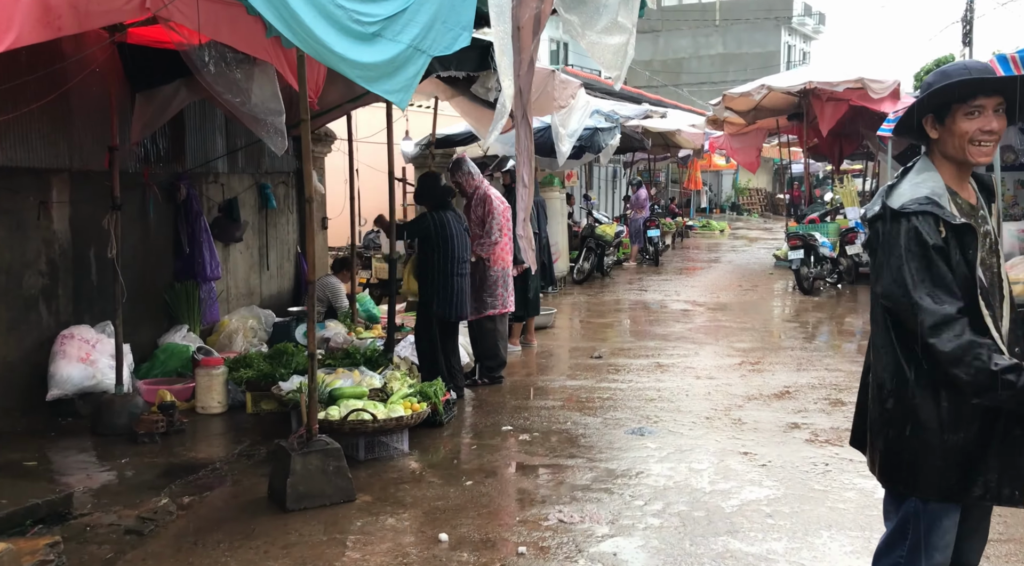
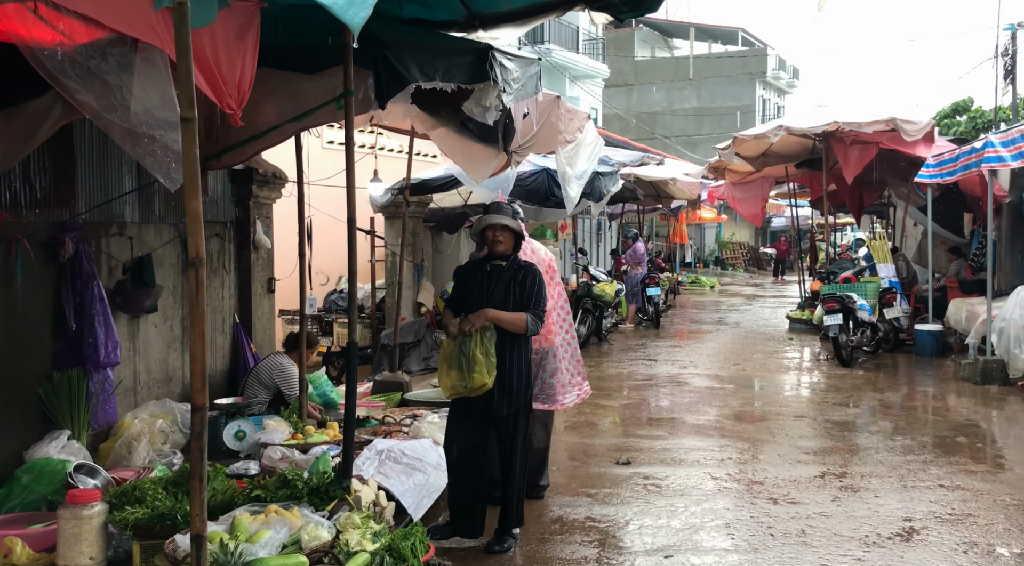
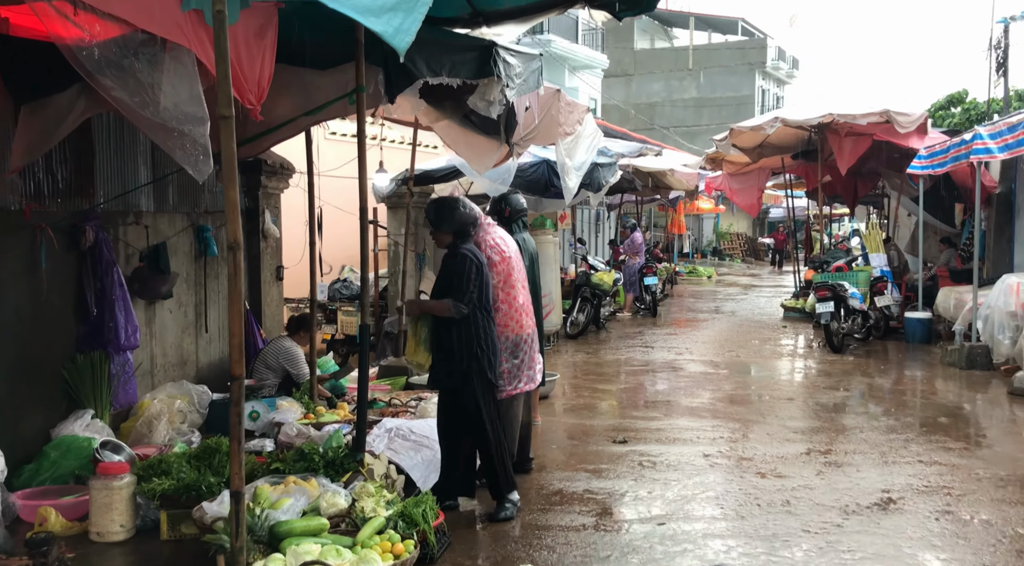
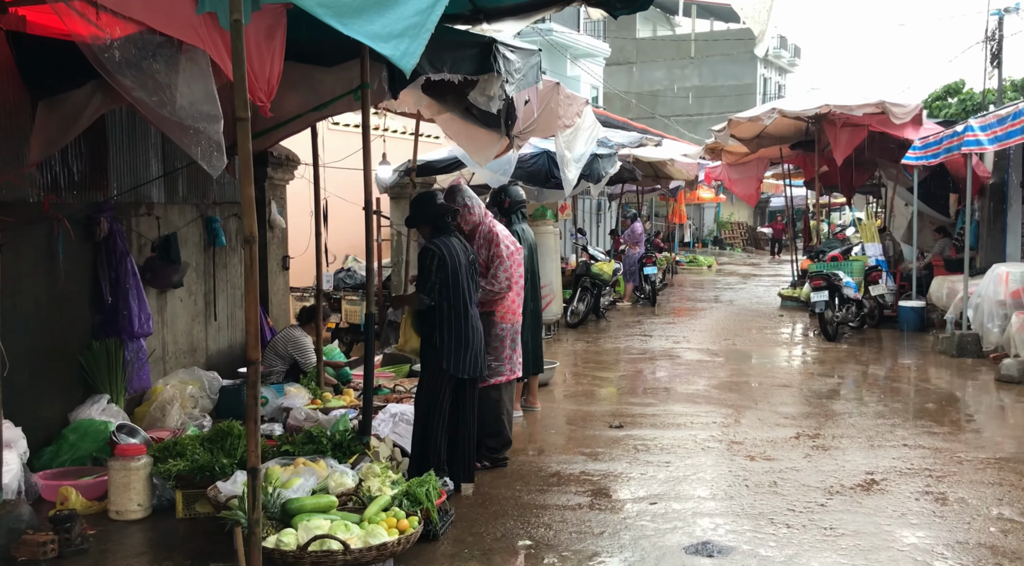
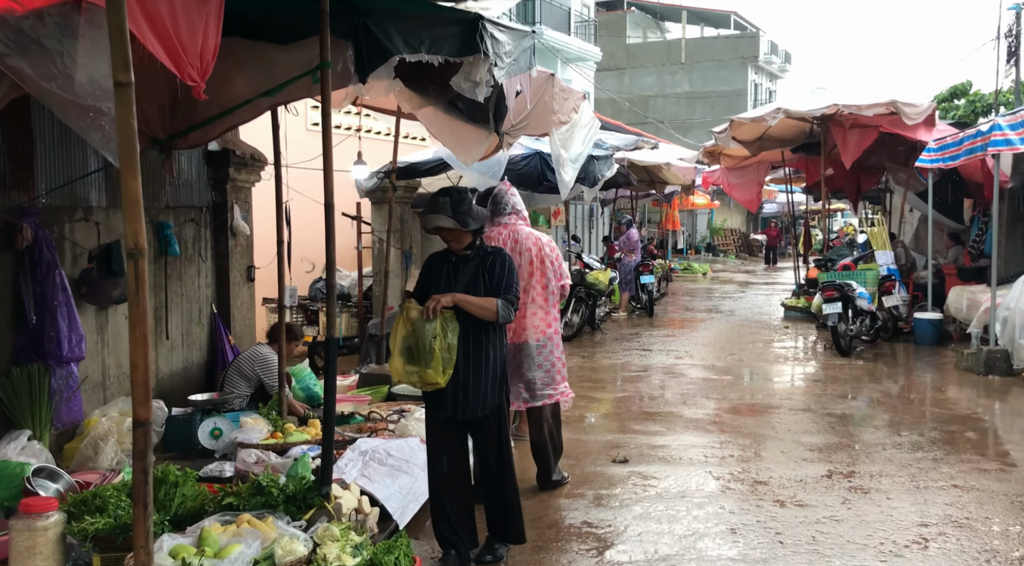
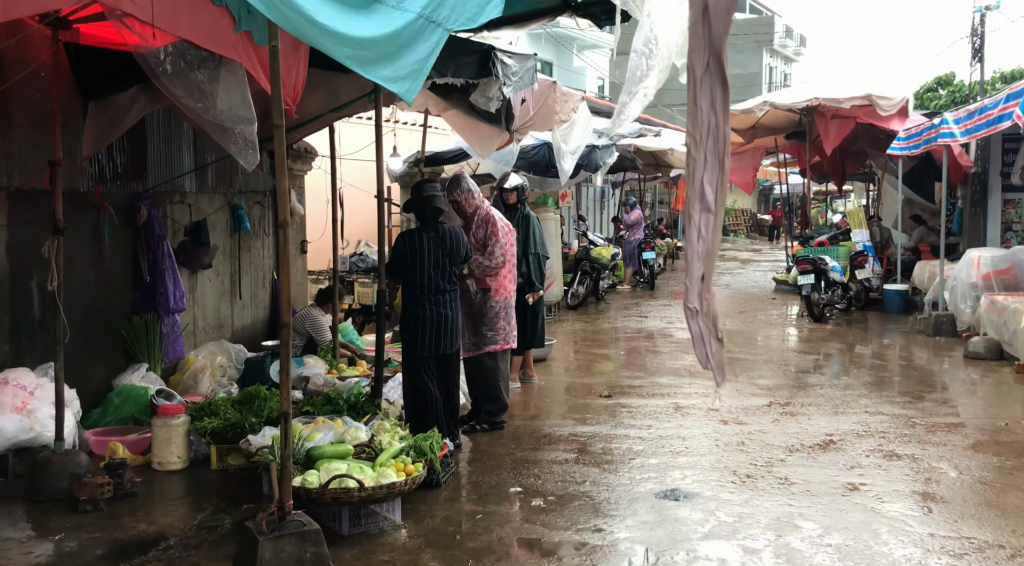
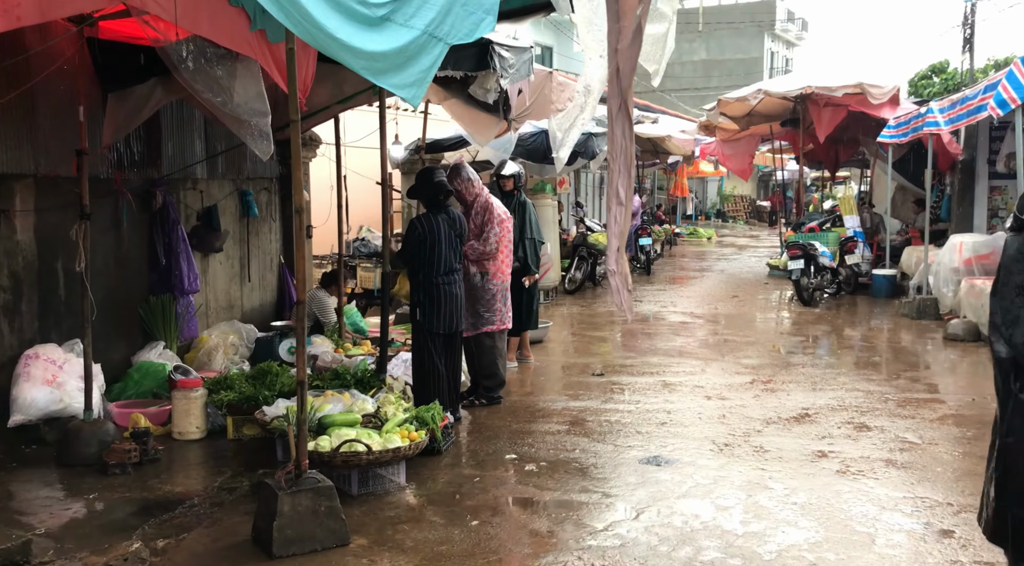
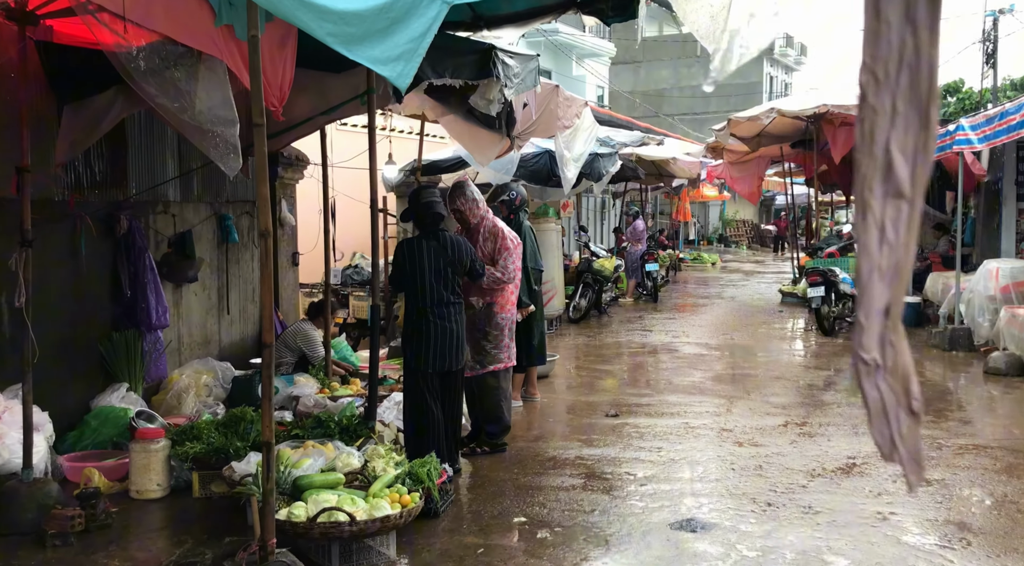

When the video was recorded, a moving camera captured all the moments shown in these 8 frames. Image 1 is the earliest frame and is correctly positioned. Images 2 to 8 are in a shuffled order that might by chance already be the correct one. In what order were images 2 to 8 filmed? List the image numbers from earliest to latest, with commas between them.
7, 6, 8, 4, 3, 2, 5
